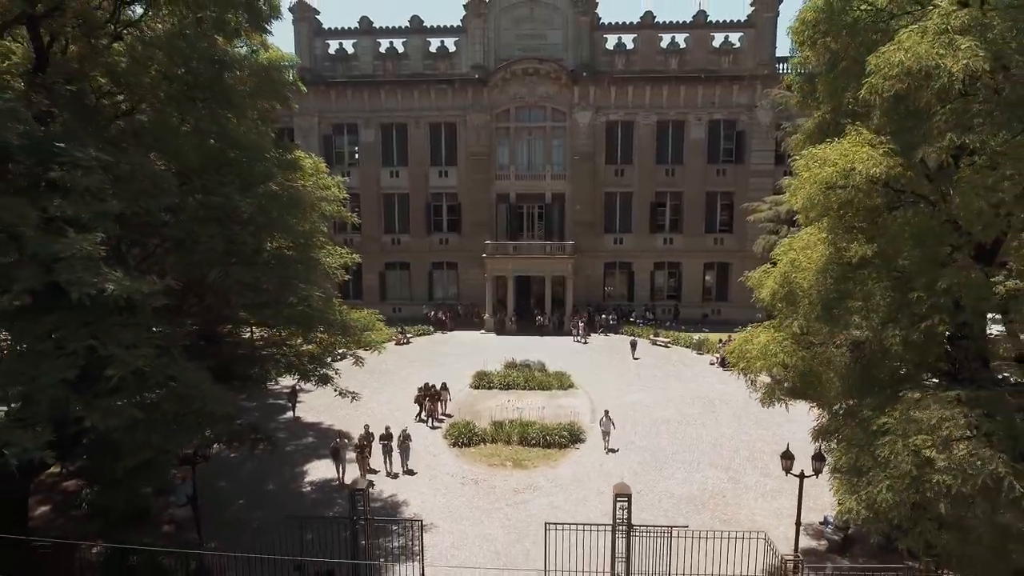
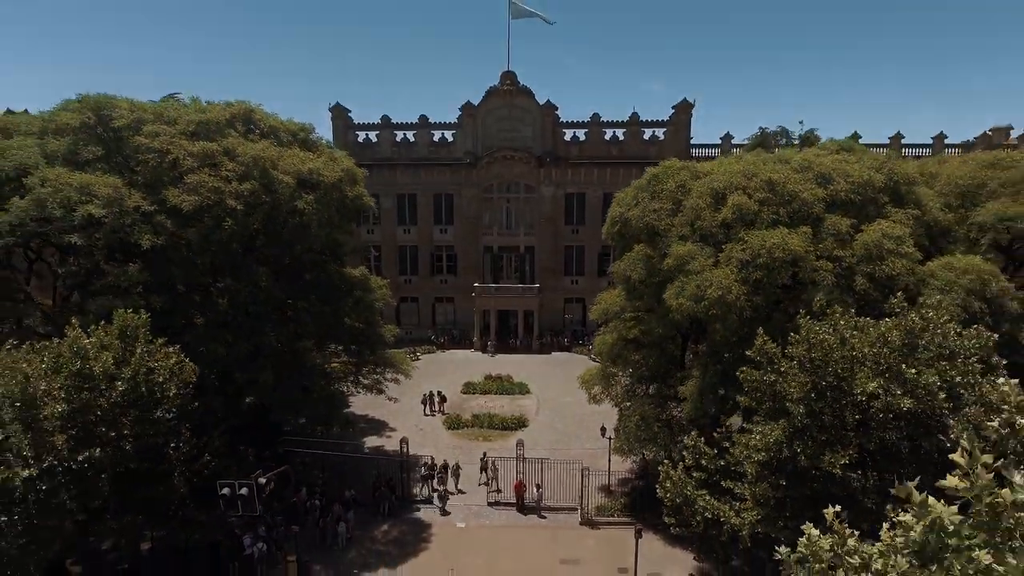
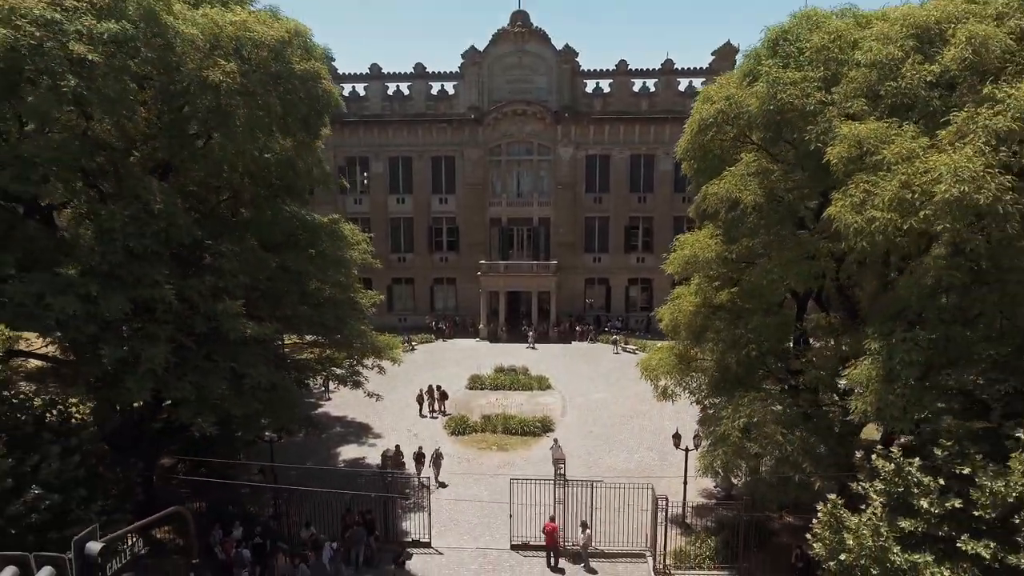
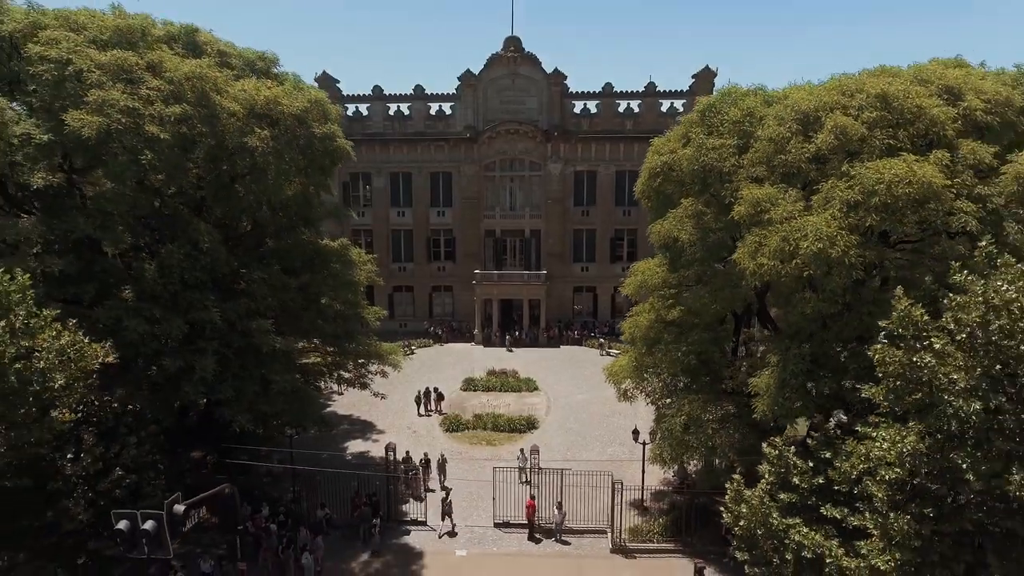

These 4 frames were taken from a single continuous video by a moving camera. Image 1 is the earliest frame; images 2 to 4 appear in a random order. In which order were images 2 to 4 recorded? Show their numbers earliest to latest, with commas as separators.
3, 4, 2
